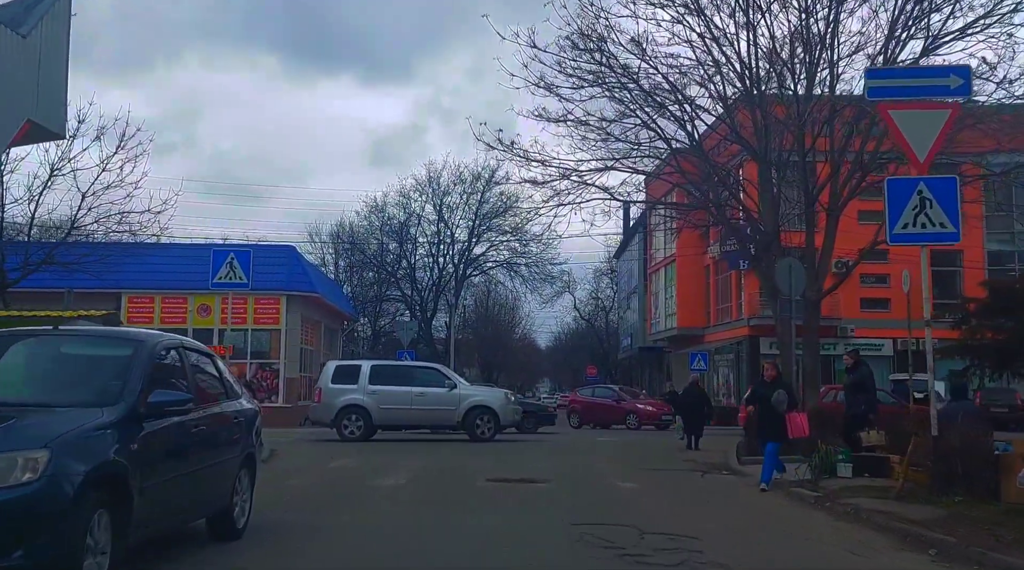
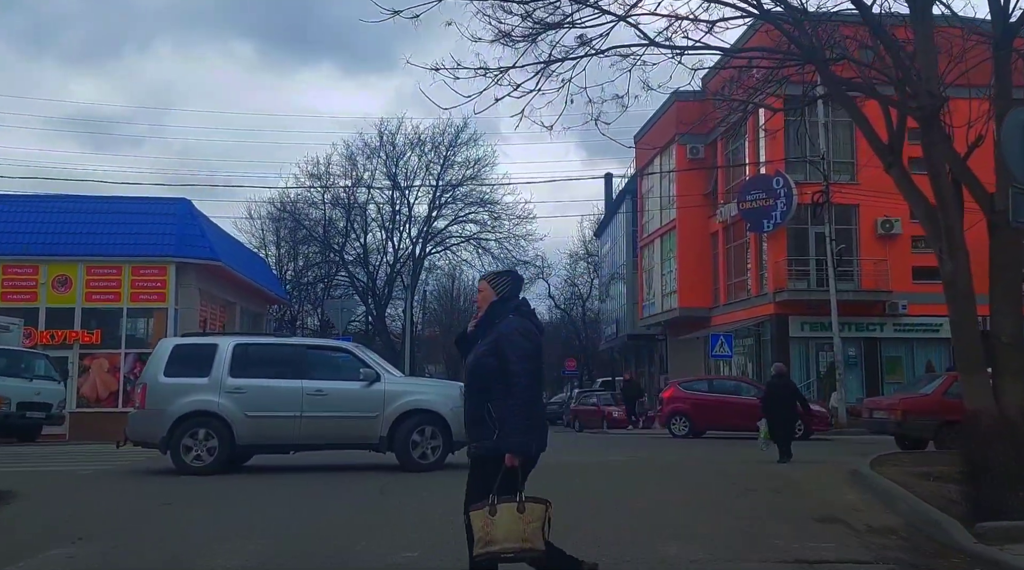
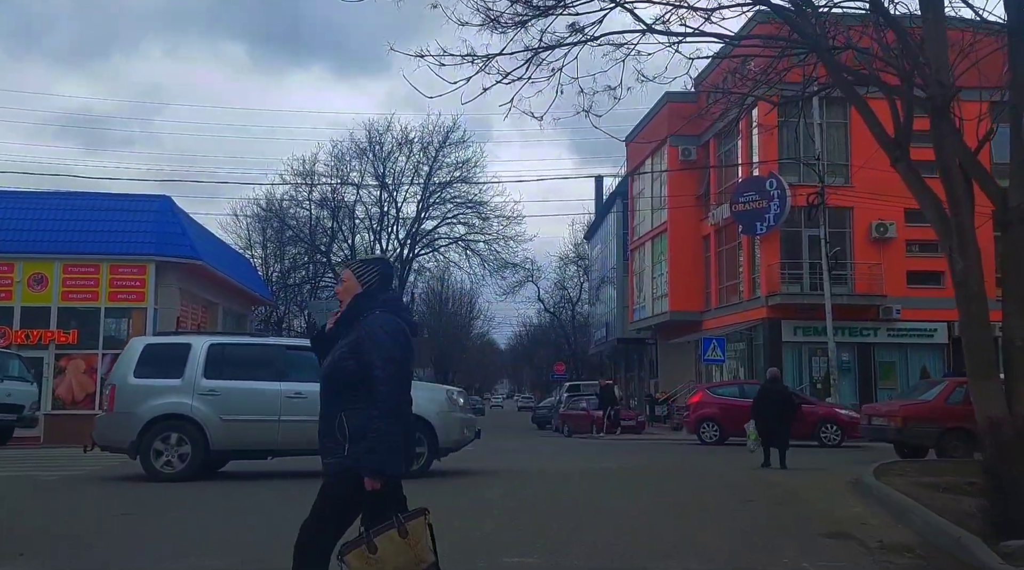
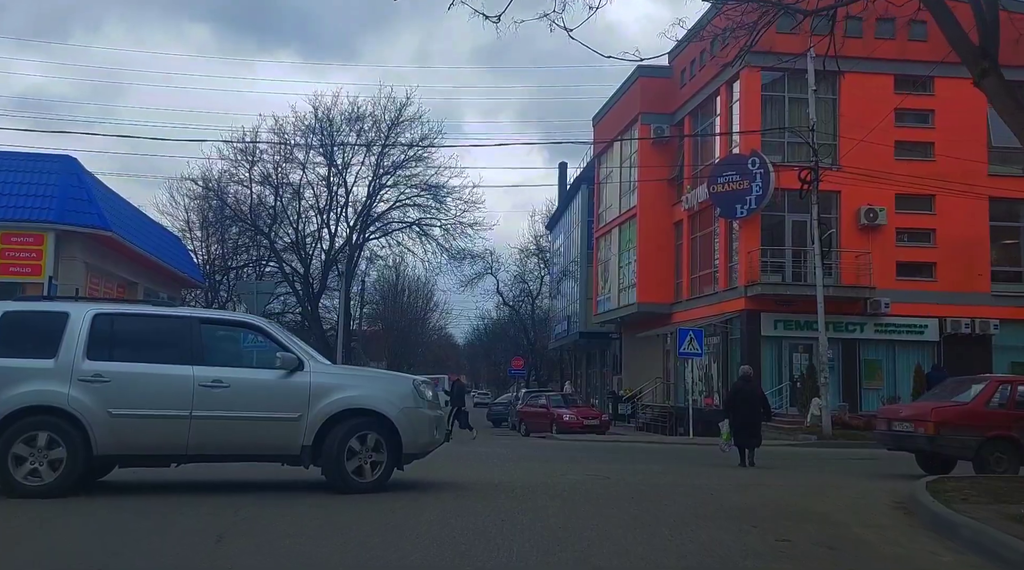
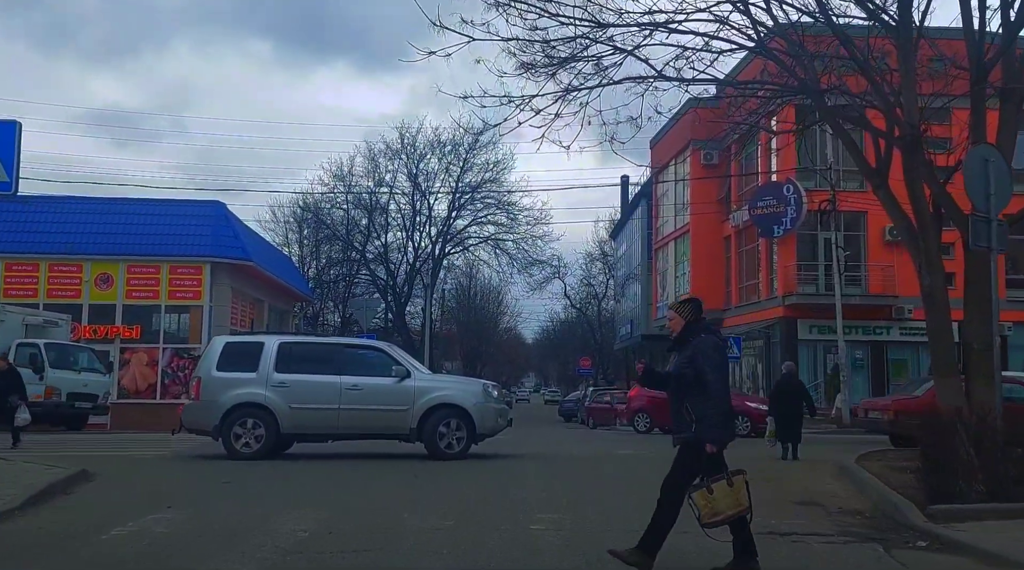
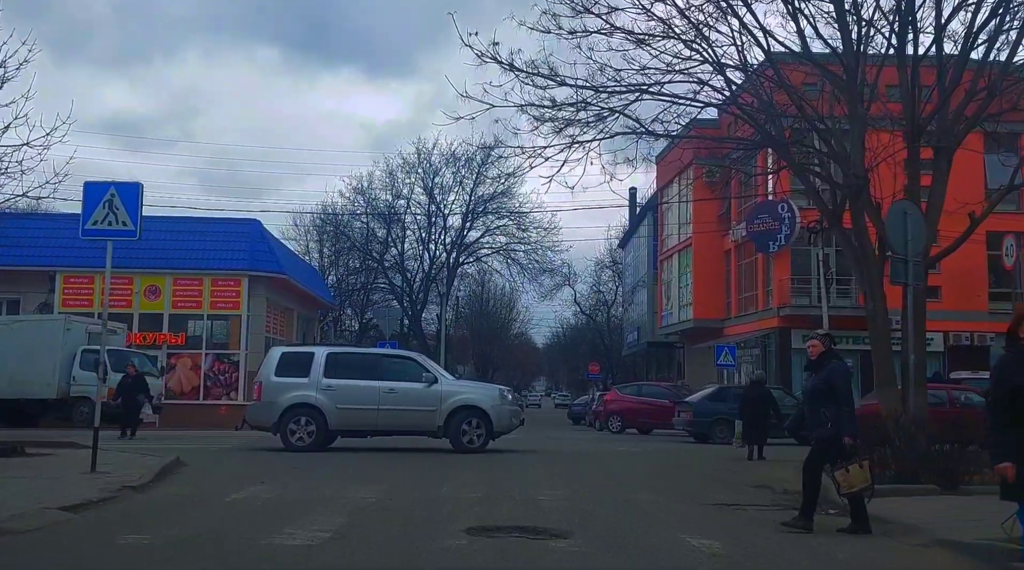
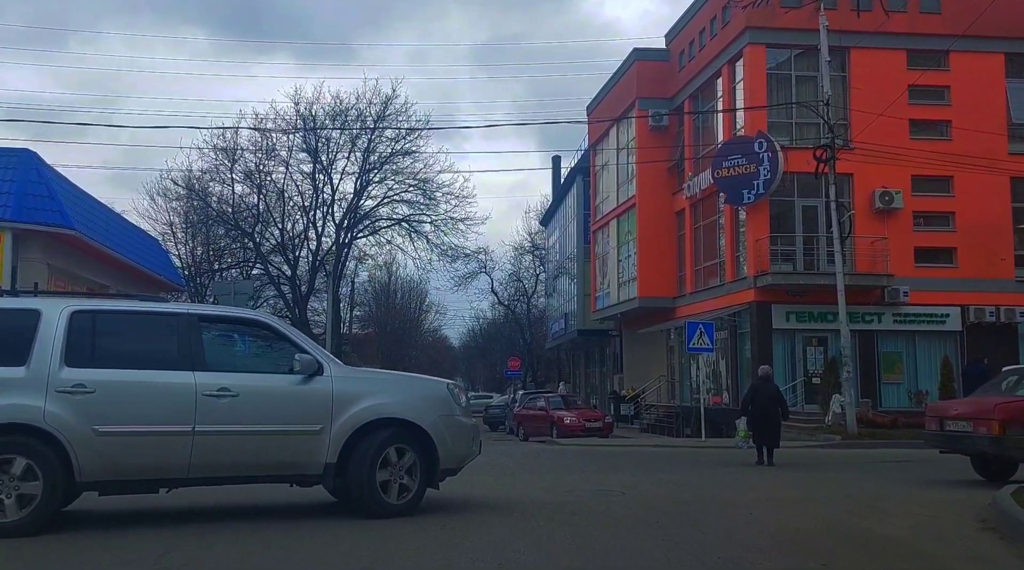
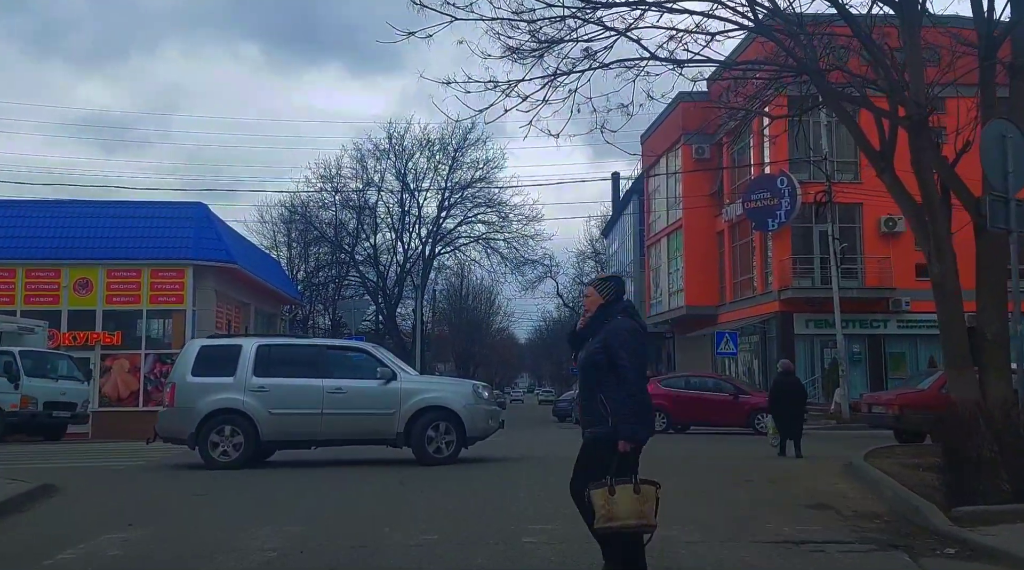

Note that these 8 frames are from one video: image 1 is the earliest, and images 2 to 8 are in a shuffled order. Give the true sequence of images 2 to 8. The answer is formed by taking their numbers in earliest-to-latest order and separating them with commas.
6, 5, 8, 2, 3, 4, 7
